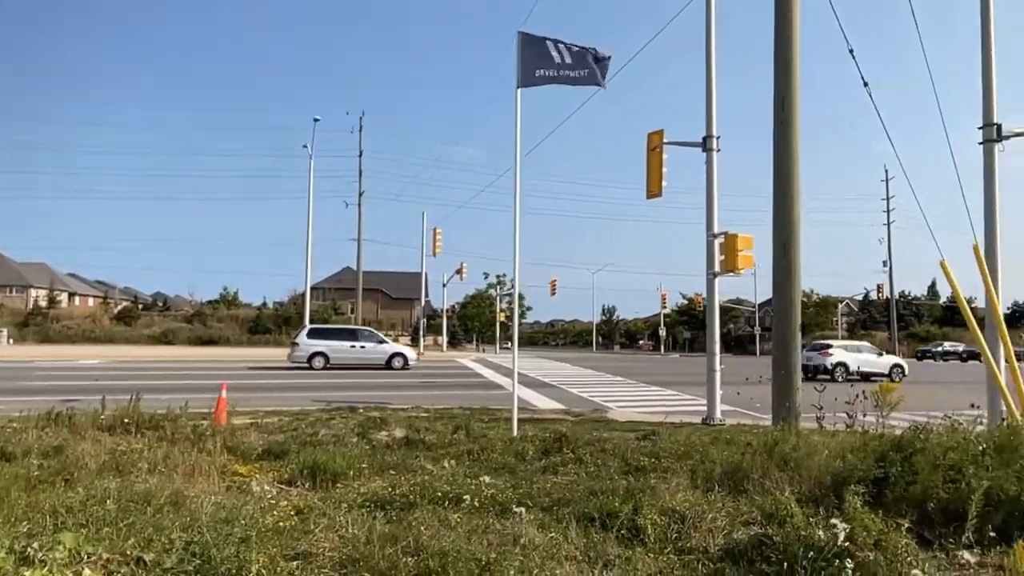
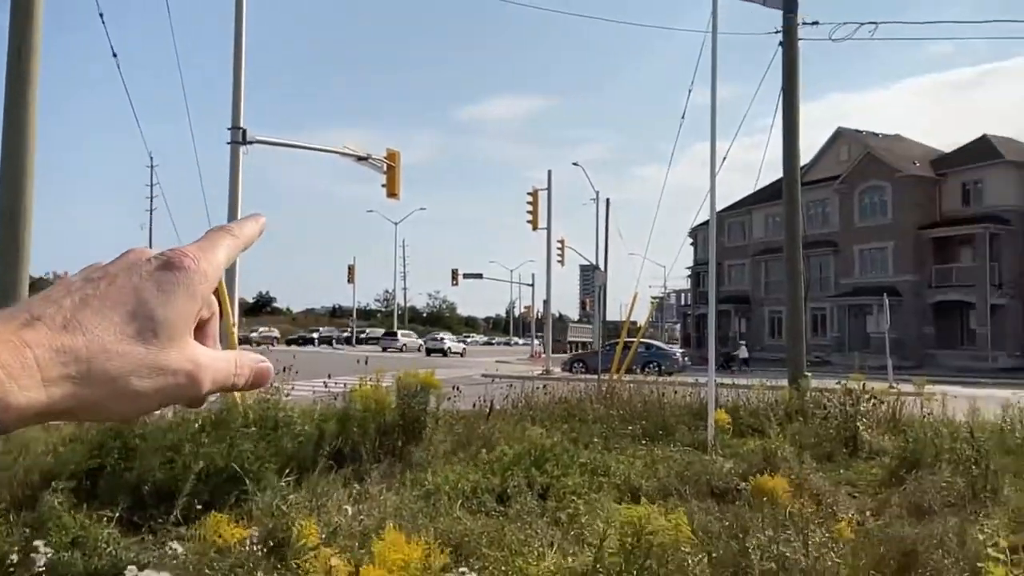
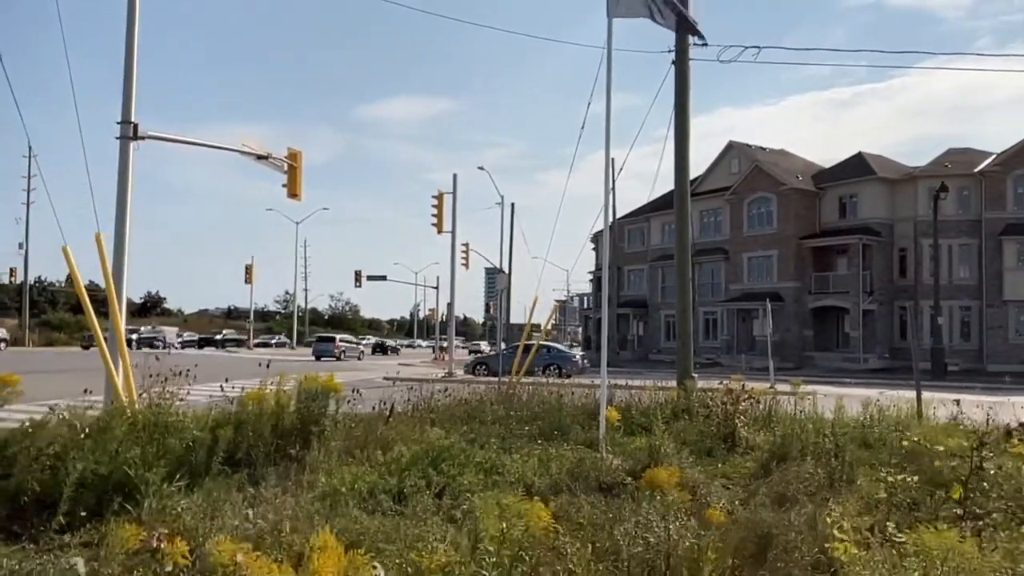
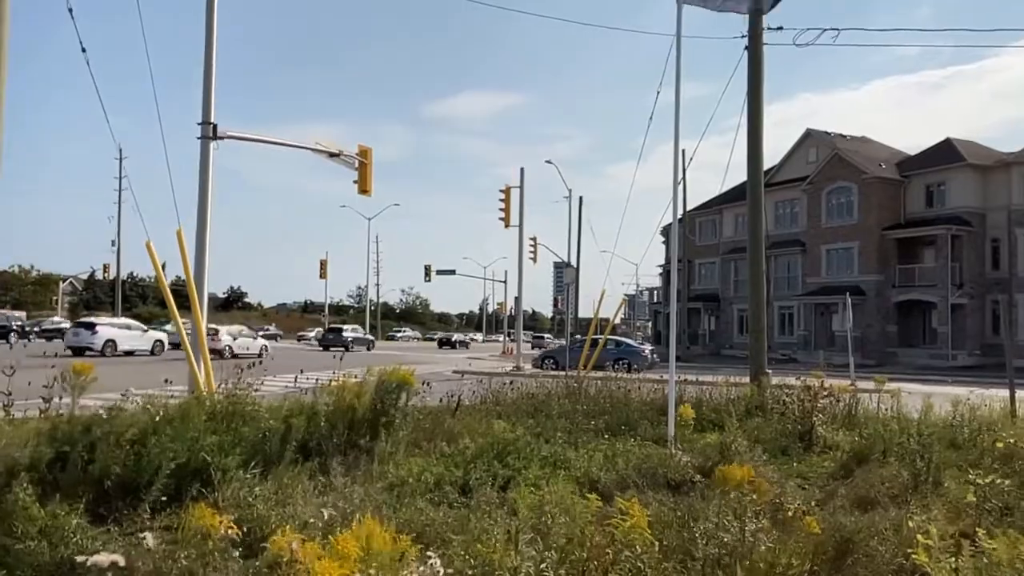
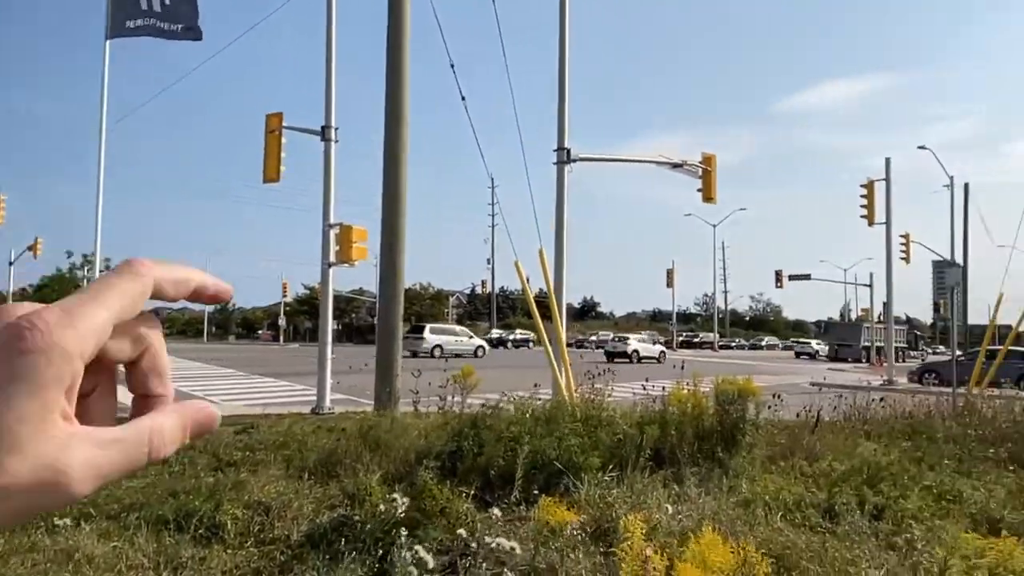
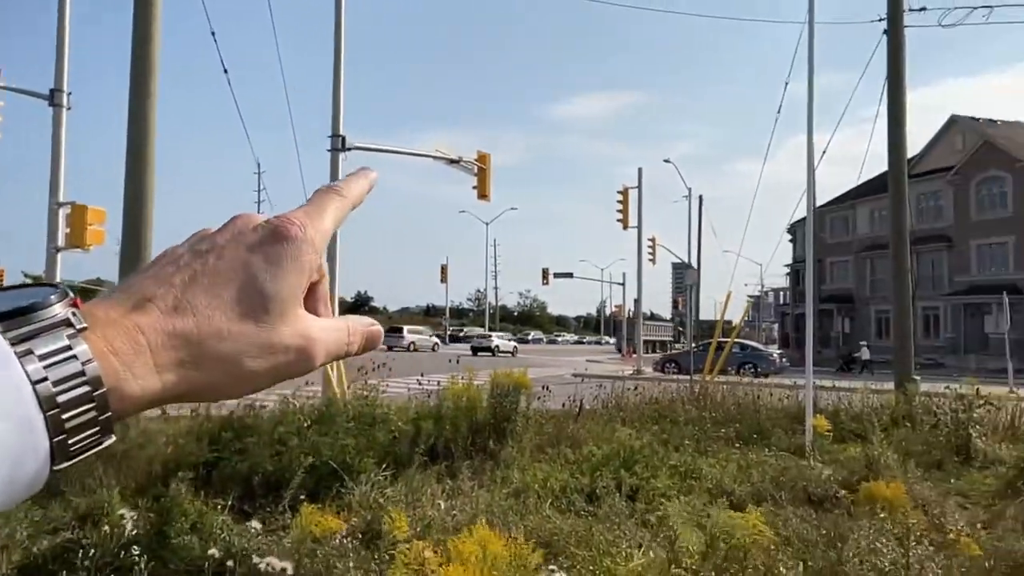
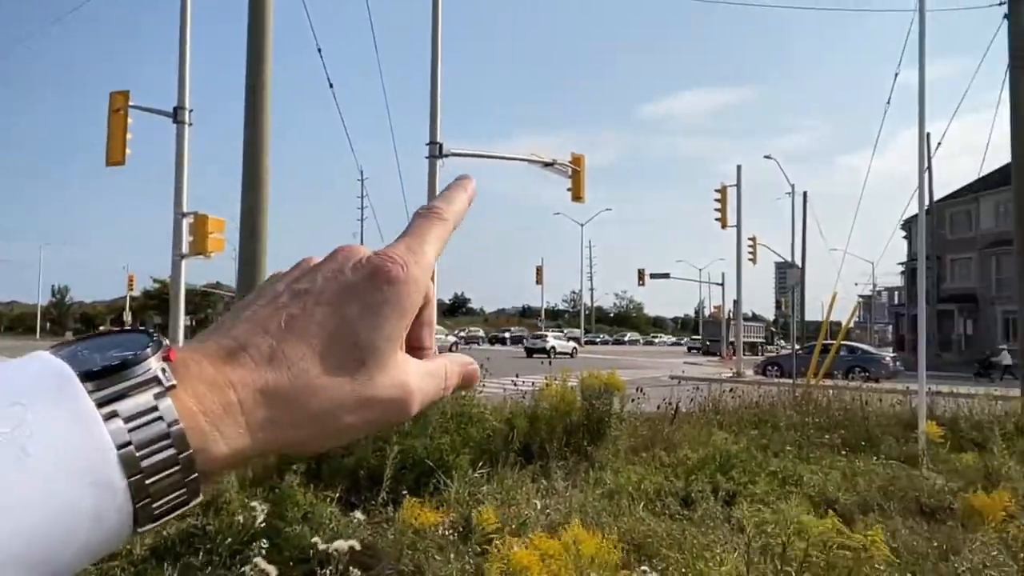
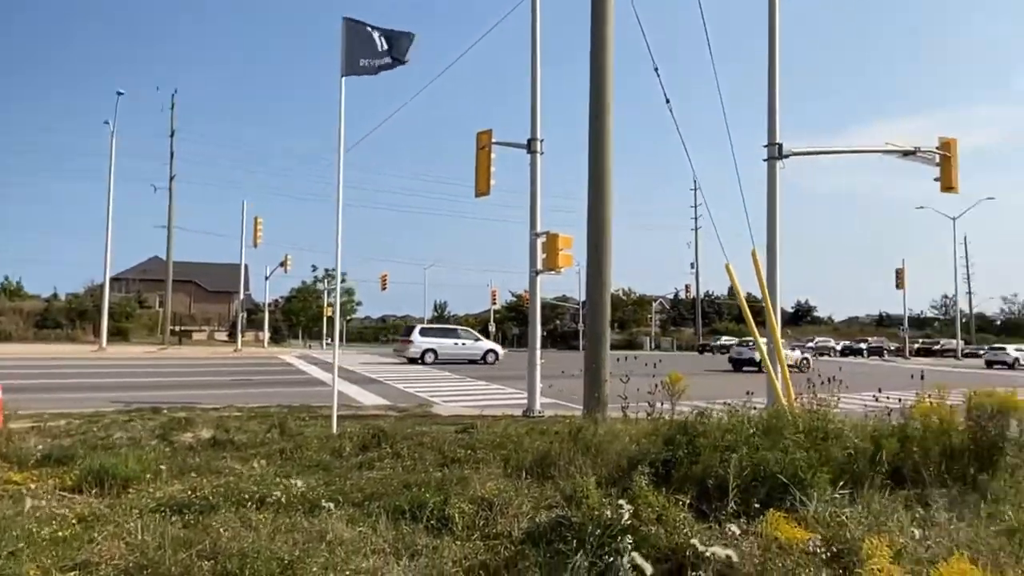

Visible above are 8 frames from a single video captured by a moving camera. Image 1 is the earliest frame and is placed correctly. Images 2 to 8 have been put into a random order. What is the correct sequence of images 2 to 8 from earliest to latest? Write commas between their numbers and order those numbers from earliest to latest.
8, 5, 7, 6, 2, 3, 4
